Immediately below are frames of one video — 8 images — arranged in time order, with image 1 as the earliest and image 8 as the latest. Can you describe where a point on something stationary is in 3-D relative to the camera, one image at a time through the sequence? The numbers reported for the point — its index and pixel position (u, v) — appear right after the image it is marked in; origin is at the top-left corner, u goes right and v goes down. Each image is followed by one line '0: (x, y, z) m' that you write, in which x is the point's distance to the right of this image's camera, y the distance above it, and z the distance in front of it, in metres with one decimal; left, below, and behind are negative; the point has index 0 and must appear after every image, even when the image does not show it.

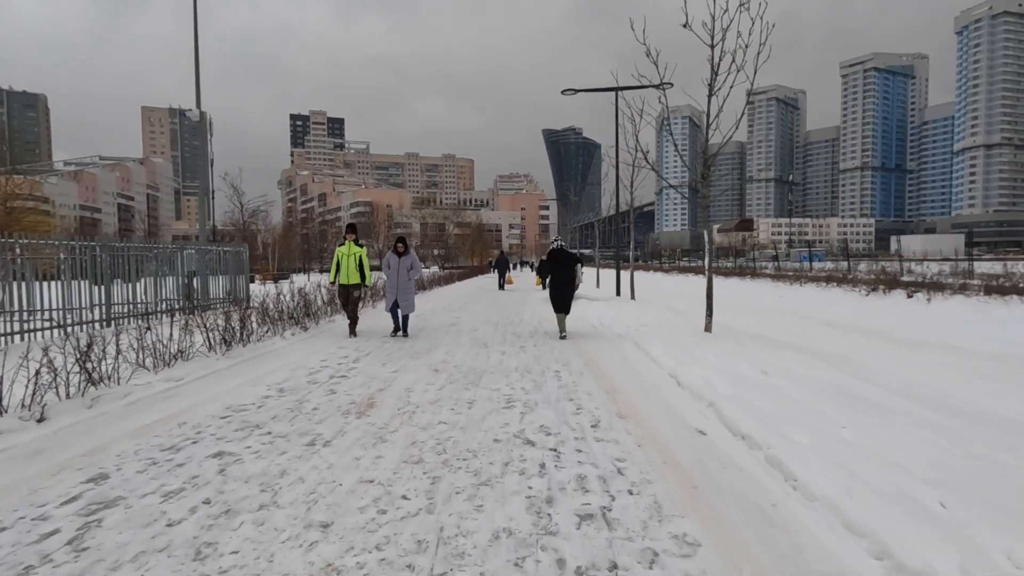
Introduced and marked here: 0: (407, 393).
0: (-1.1, -1.1, +5.5) m
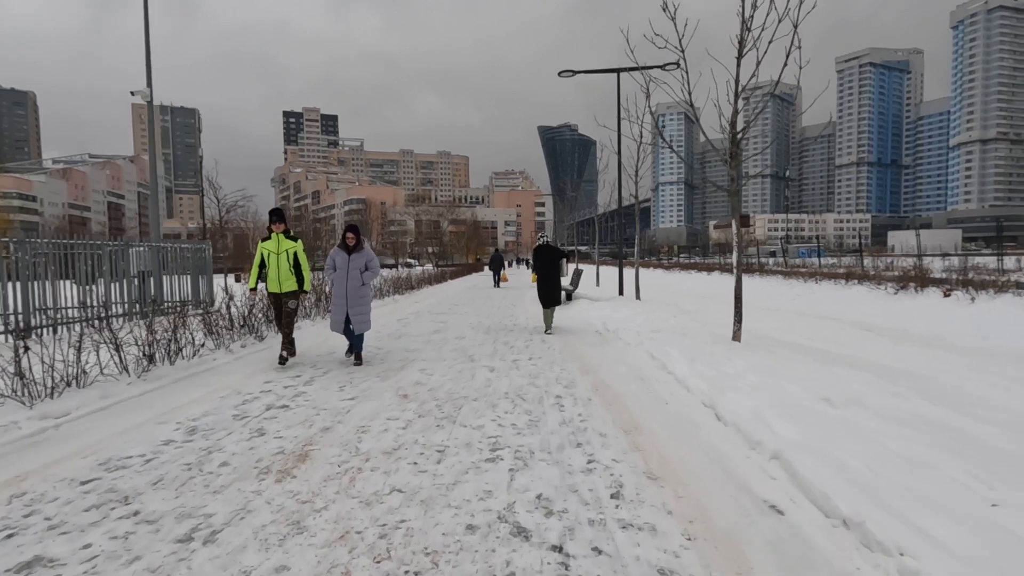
0: (-1.2, -1.1, +4.1) m
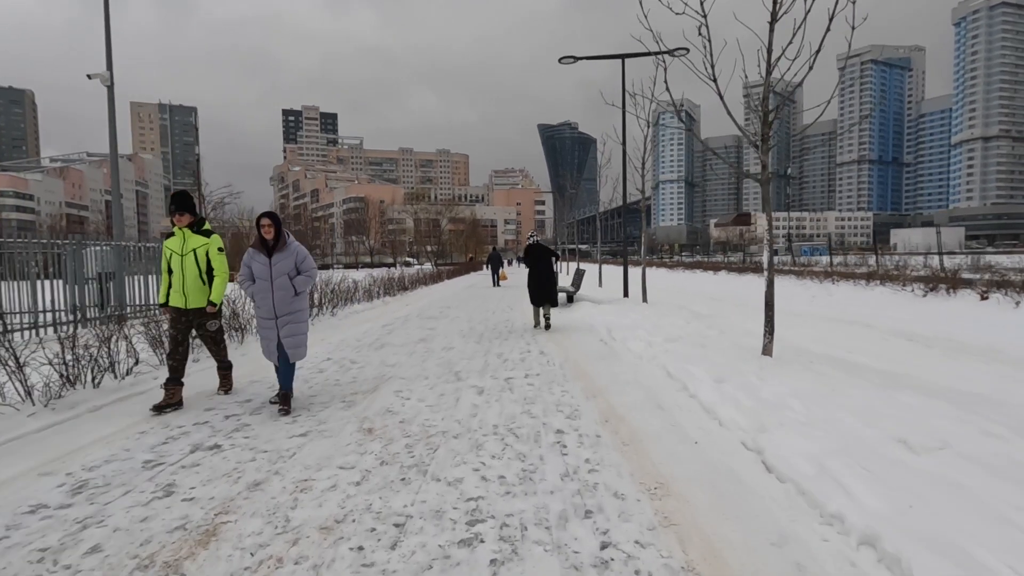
0: (-1.3, -1.2, +3.1) m
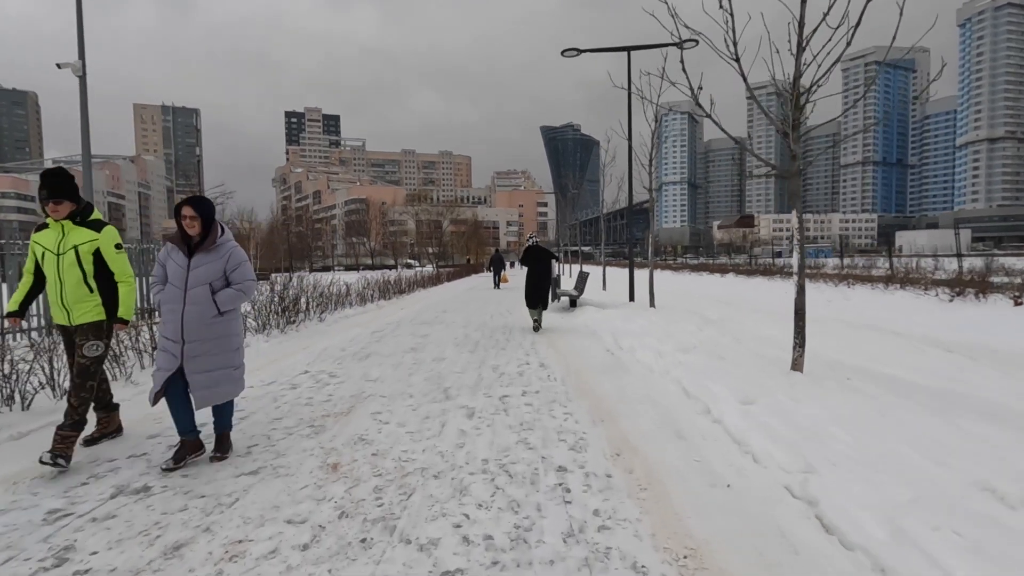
0: (-1.3, -1.3, +2.4) m
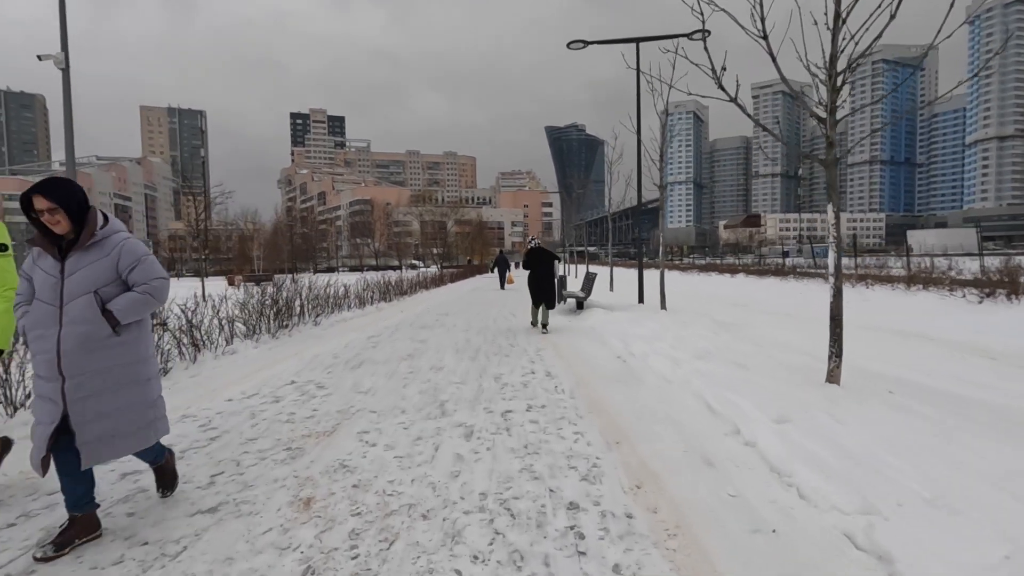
0: (-1.3, -1.3, +1.9) m
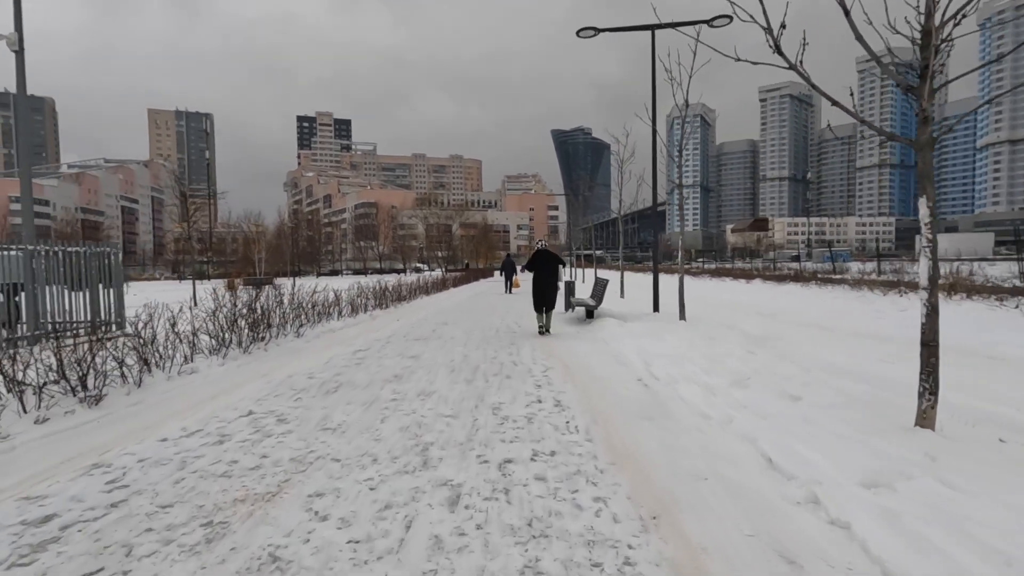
0: (-1.4, -1.4, +0.9) m
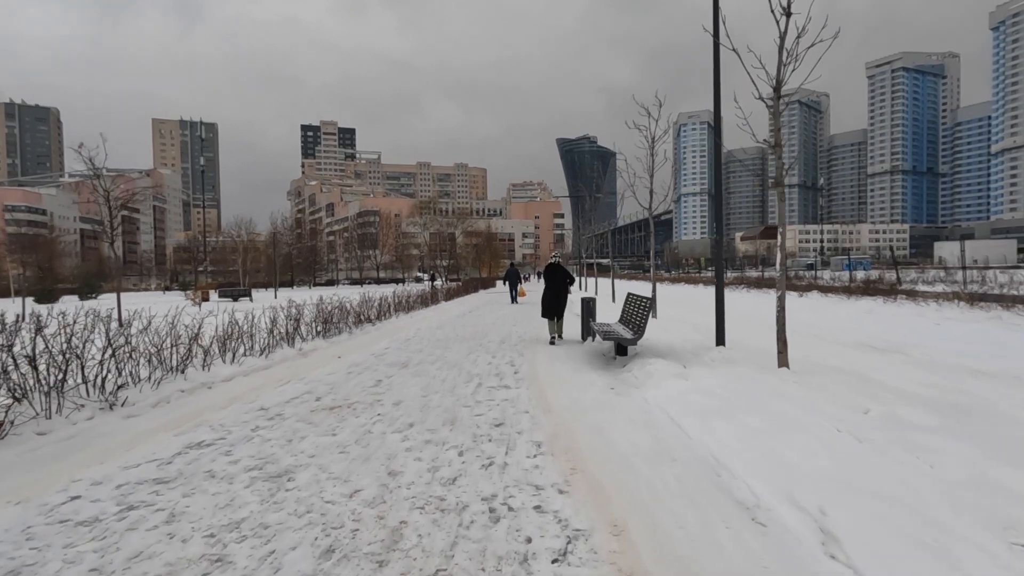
0: (-1.6, -1.5, -3.2) m
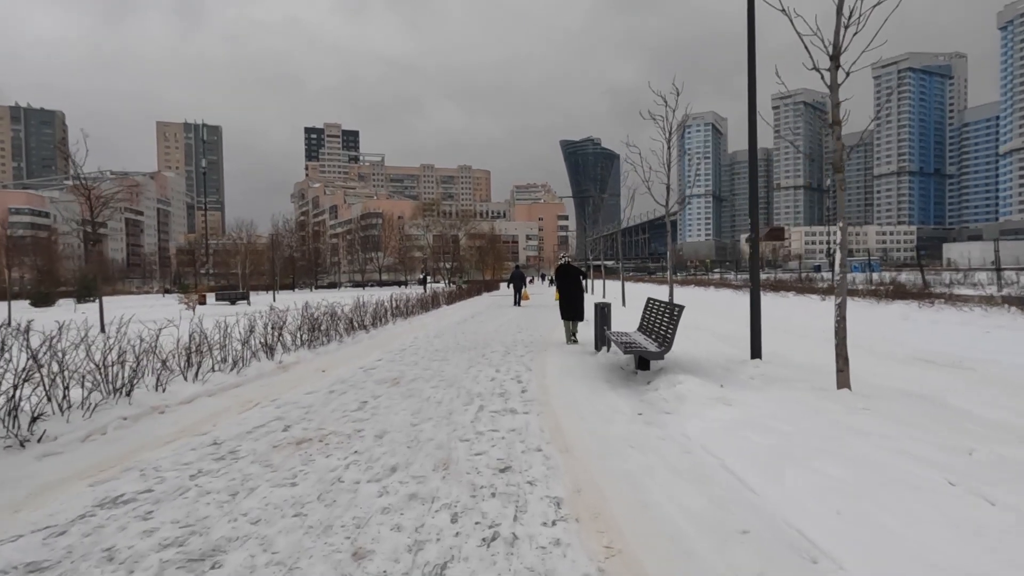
0: (-1.6, -1.6, -4.2) m
